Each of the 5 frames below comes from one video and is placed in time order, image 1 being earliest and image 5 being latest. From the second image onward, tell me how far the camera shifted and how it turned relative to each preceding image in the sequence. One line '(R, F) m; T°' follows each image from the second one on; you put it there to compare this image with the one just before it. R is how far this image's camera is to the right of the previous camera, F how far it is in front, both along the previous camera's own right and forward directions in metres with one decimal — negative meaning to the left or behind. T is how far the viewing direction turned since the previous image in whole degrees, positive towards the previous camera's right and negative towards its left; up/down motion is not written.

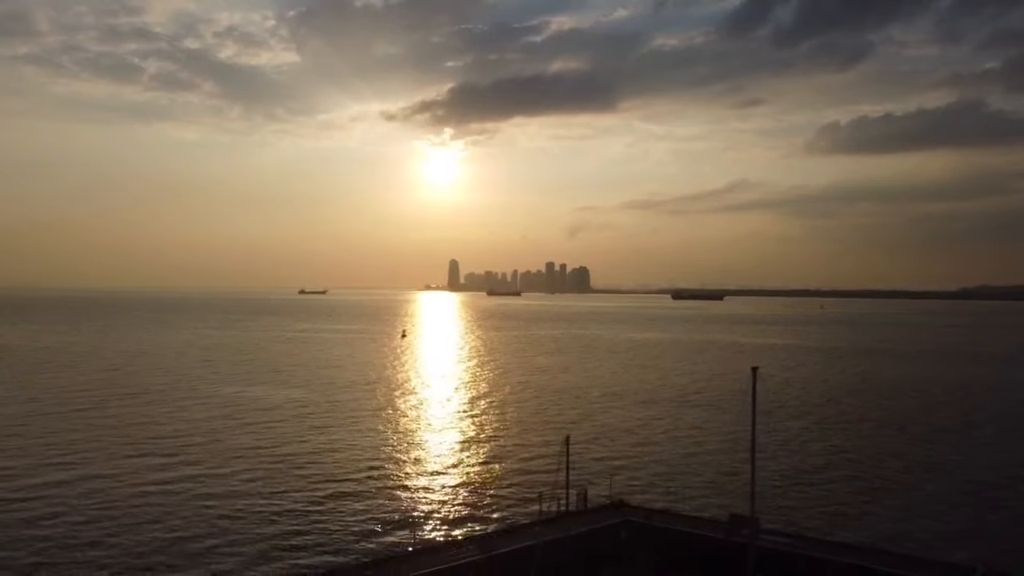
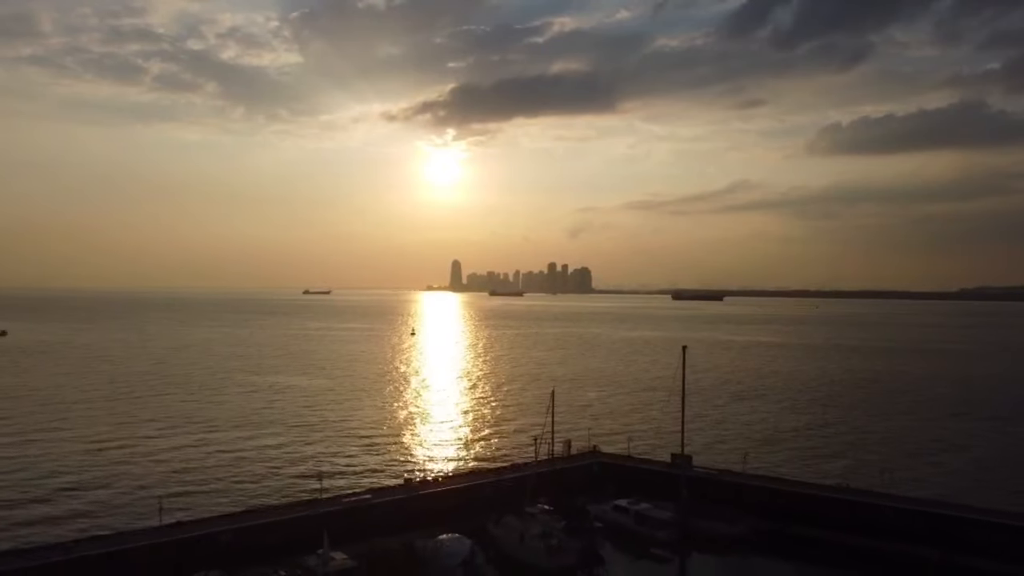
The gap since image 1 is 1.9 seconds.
(+0.1, -5.5) m; 0°
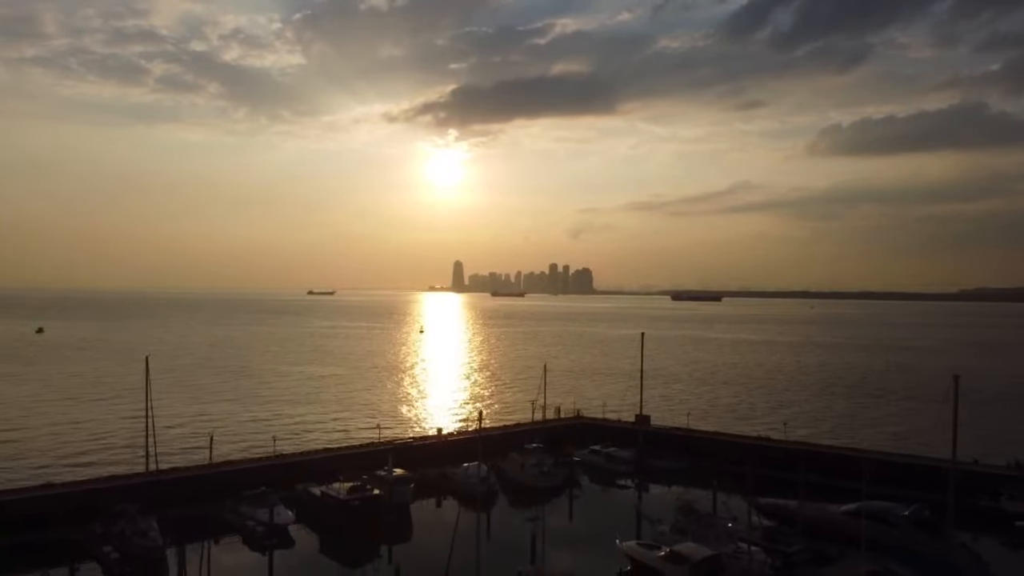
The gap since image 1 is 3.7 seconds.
(-0.1, -6.8) m; 0°
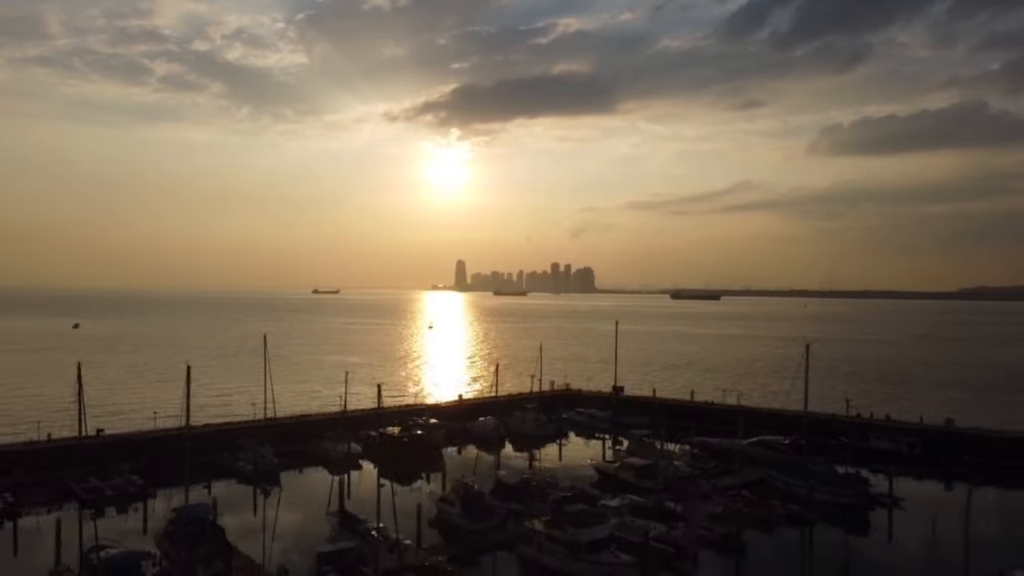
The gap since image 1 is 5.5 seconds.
(-0.1, -7.7) m; 0°
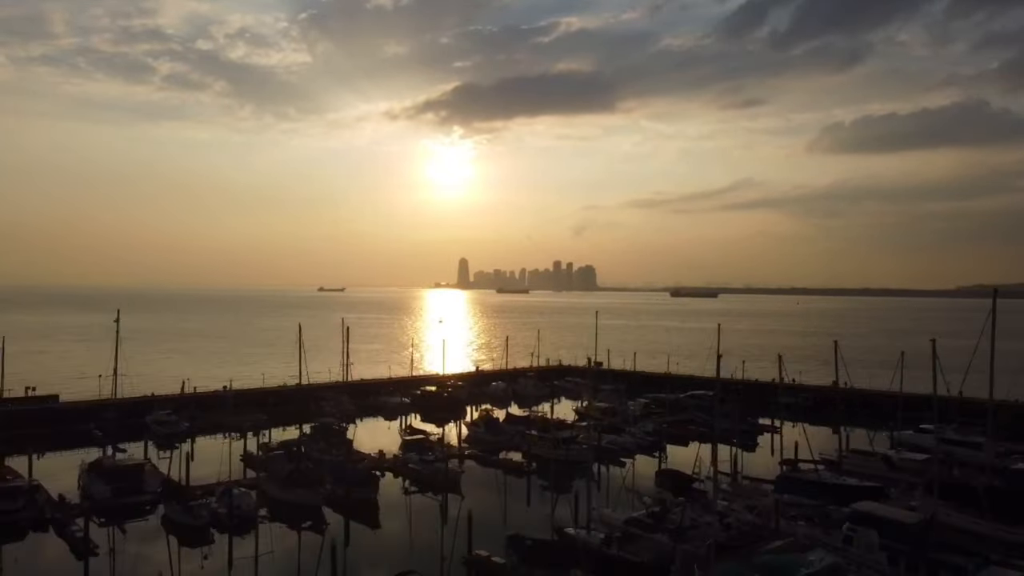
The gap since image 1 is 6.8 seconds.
(-0.1, -10.2) m; 0°
